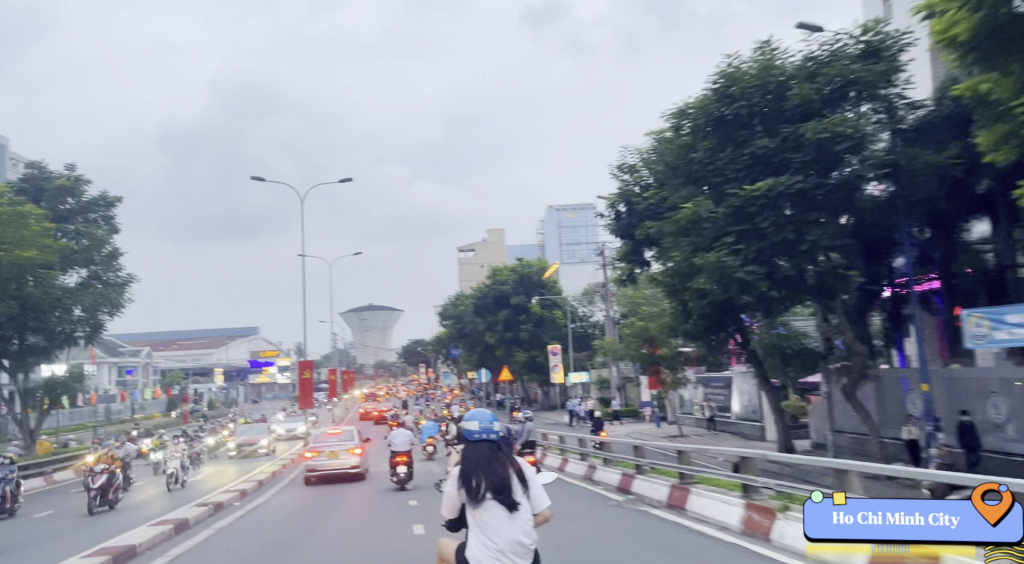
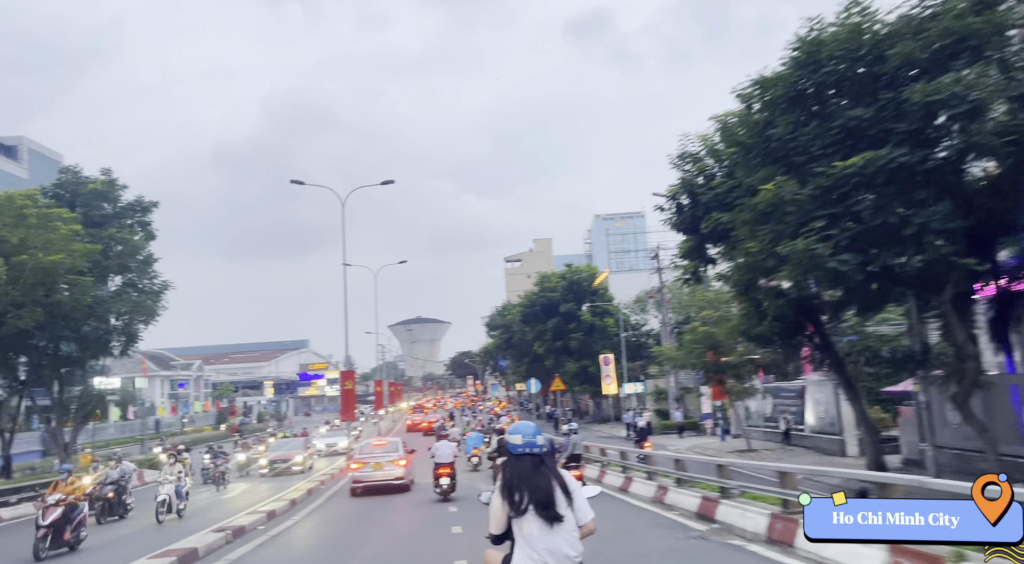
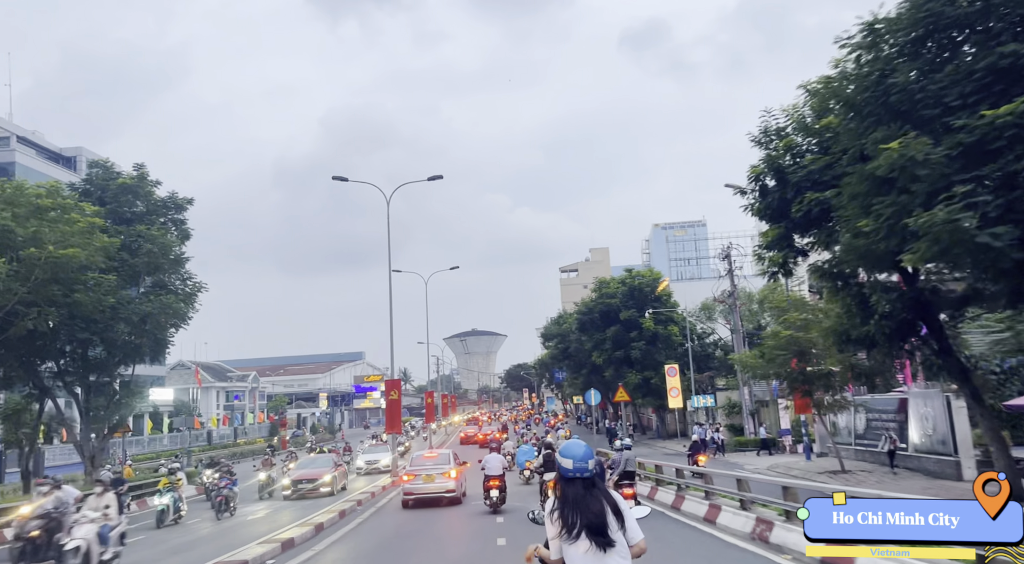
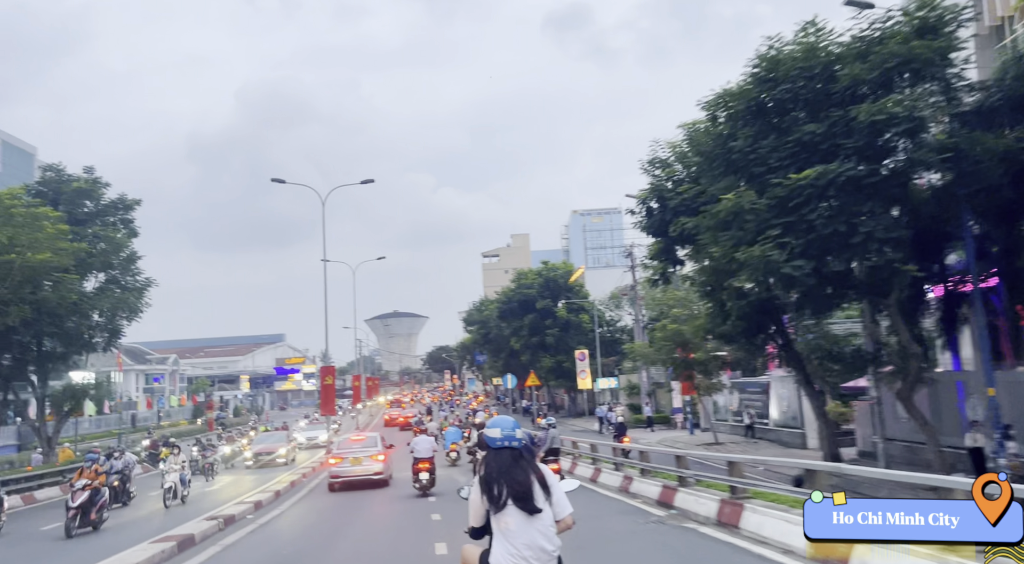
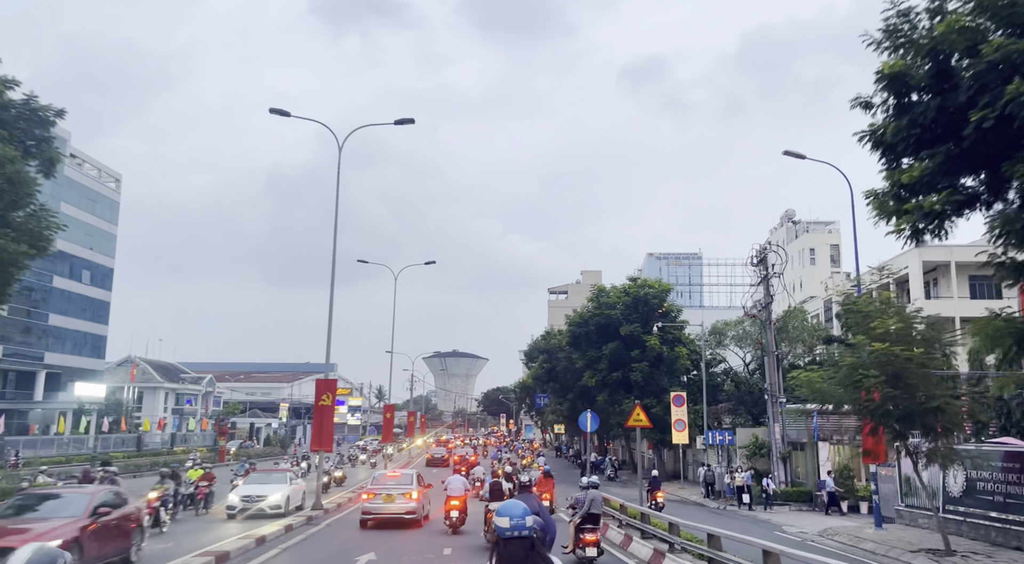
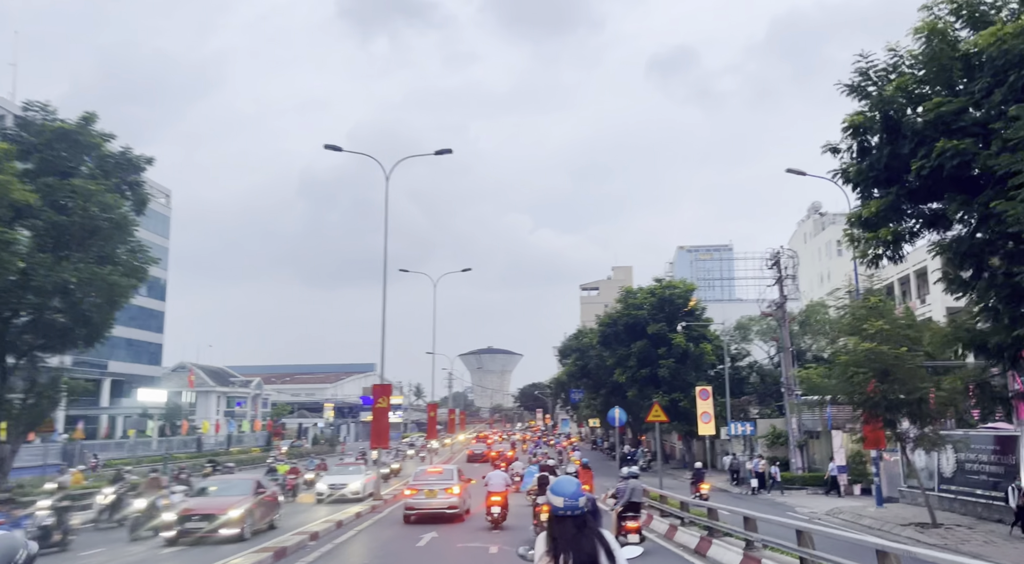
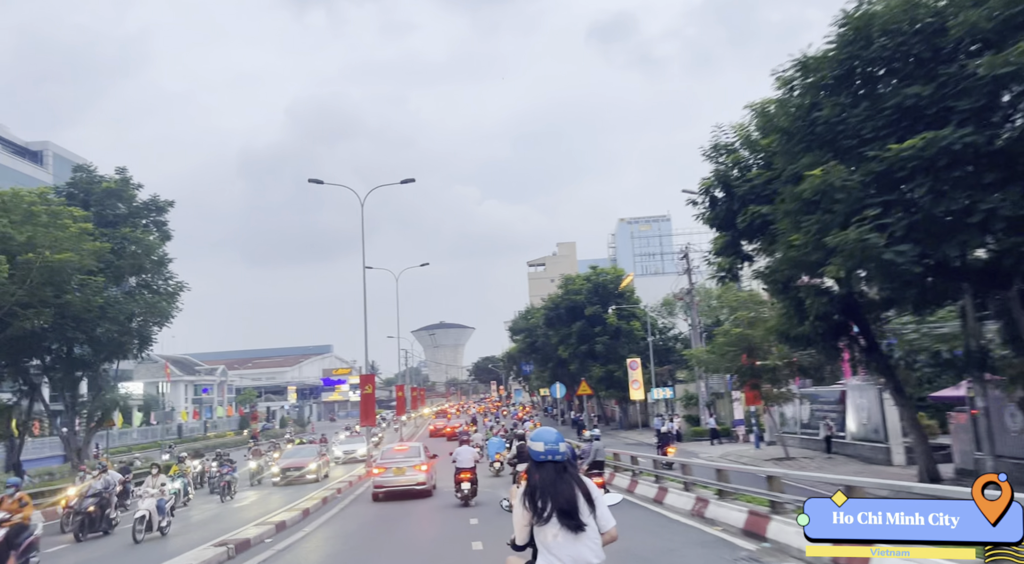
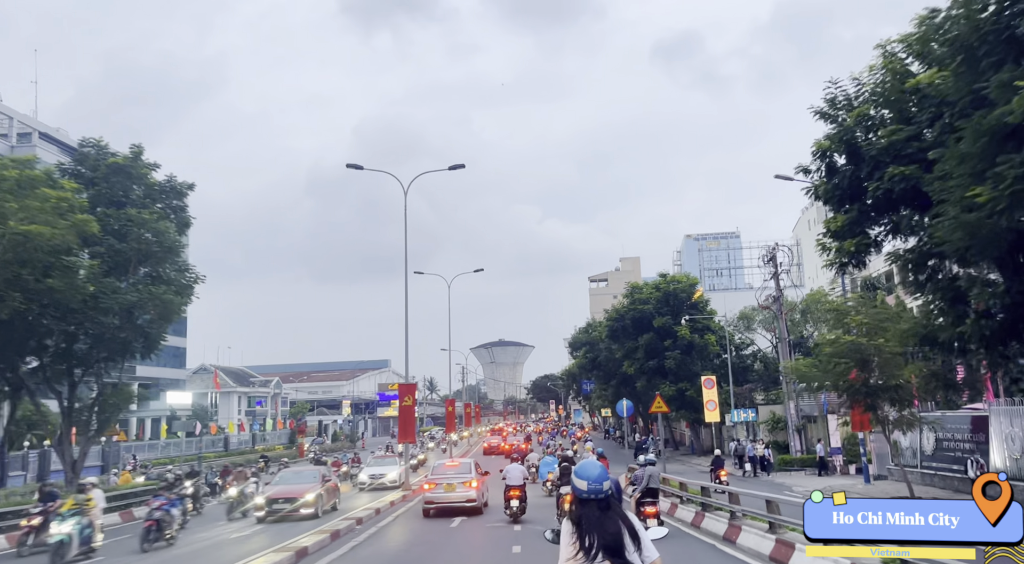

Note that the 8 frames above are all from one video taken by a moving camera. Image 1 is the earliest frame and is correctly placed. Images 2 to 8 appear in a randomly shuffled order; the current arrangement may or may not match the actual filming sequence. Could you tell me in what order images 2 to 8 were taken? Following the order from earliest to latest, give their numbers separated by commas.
4, 2, 7, 3, 8, 6, 5
